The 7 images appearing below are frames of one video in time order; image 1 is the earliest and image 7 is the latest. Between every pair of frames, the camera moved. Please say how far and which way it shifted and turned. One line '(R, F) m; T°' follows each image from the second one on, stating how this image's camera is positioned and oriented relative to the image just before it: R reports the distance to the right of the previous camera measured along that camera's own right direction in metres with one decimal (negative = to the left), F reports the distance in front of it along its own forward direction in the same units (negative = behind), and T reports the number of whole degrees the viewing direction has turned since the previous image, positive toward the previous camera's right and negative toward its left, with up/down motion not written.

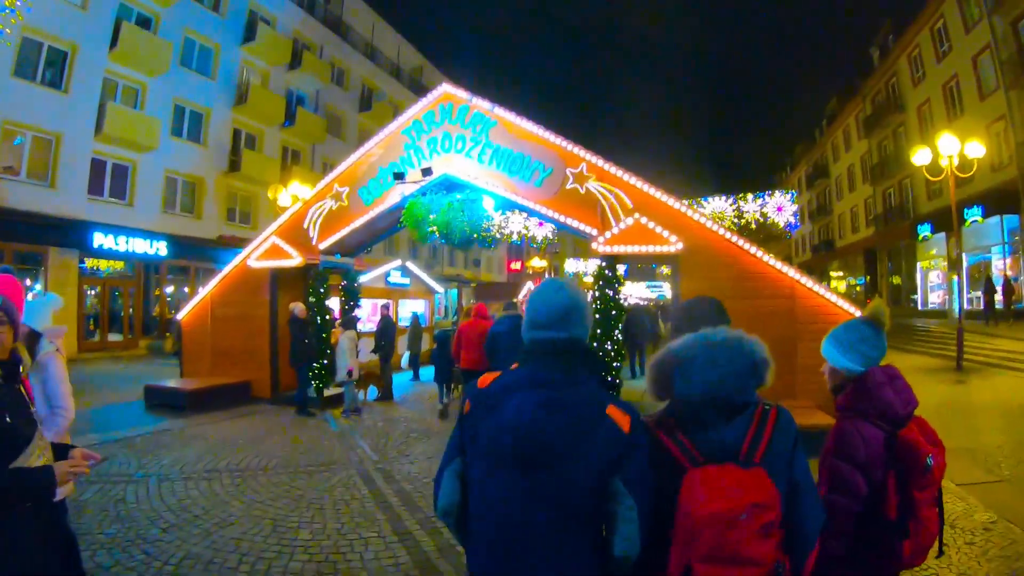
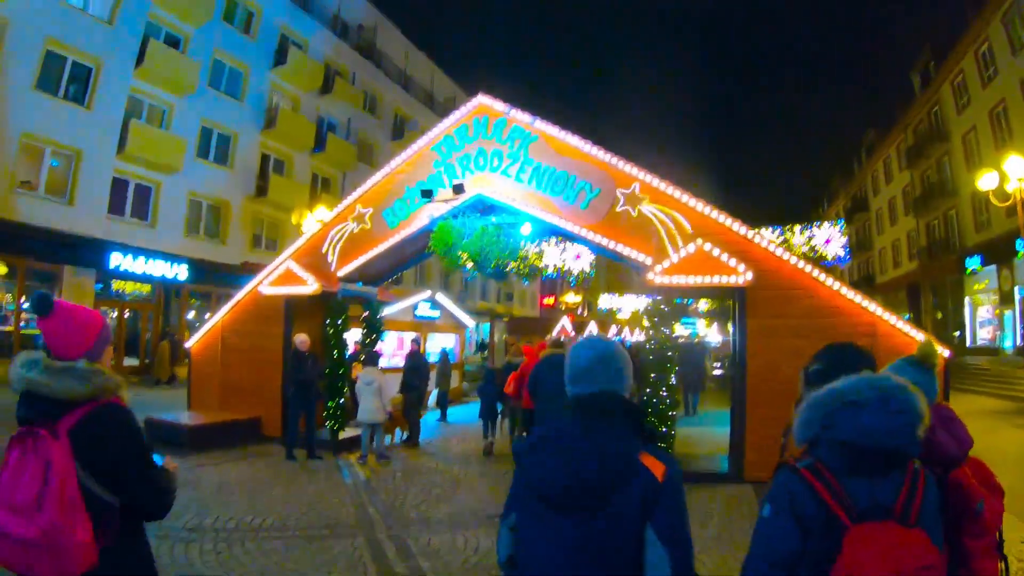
(-0.1, +1.1) m; -3°
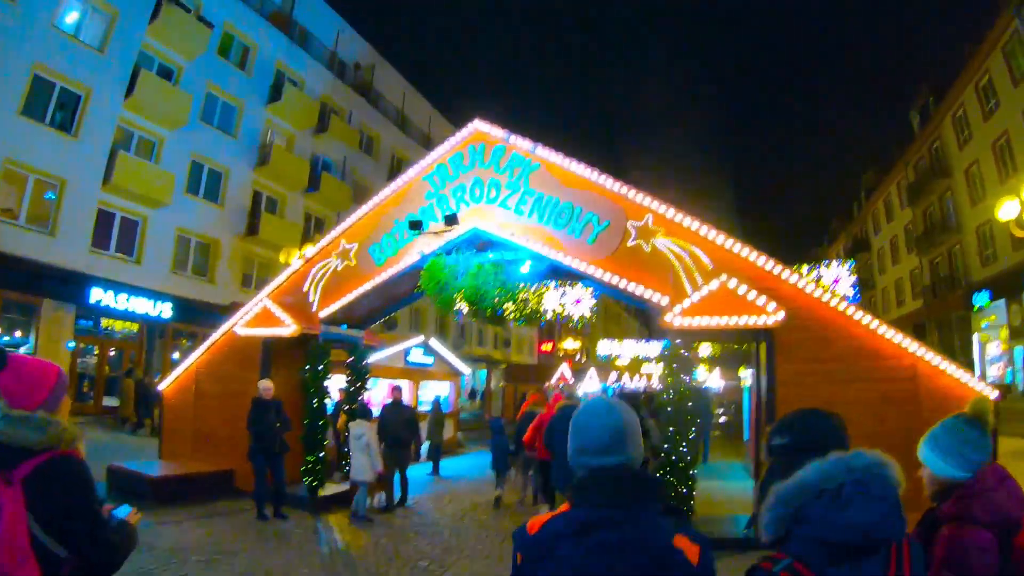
(0.0, +0.9) m; 0°
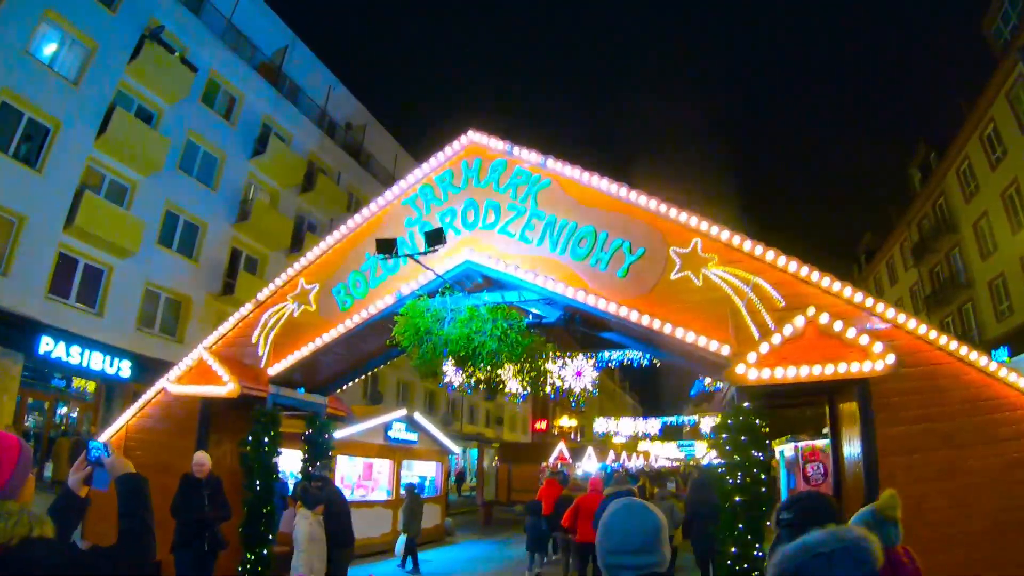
(-0.1, +2.0) m; +1°
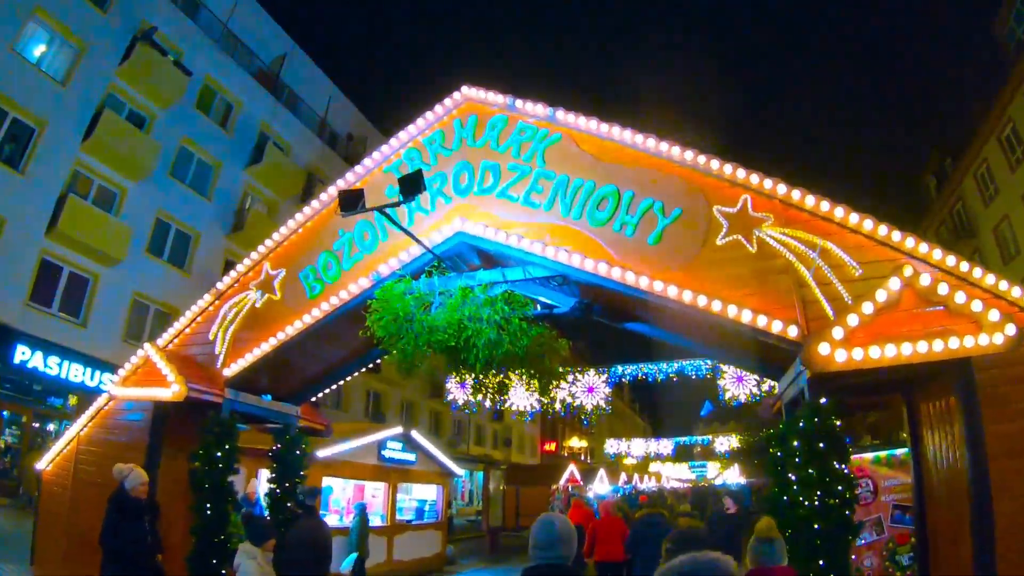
(0.0, +1.3) m; -1°
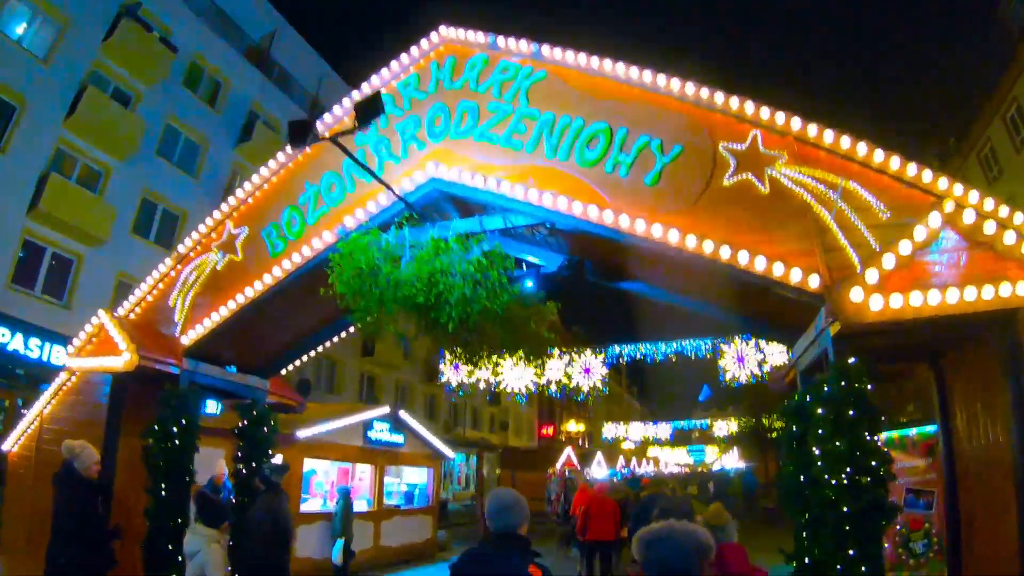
(+0.1, +0.6) m; 0°
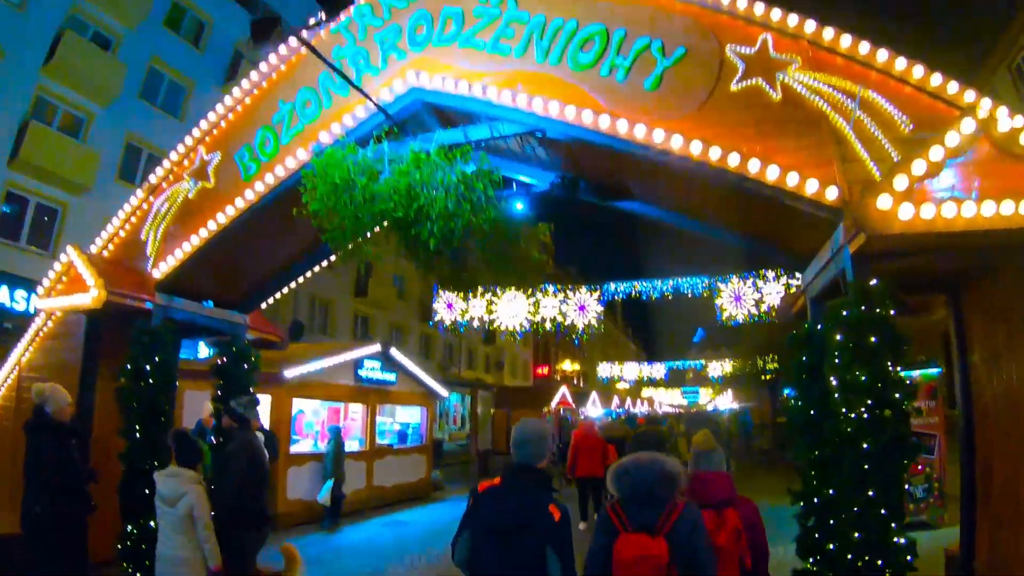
(0.0, +0.3) m; 0°
